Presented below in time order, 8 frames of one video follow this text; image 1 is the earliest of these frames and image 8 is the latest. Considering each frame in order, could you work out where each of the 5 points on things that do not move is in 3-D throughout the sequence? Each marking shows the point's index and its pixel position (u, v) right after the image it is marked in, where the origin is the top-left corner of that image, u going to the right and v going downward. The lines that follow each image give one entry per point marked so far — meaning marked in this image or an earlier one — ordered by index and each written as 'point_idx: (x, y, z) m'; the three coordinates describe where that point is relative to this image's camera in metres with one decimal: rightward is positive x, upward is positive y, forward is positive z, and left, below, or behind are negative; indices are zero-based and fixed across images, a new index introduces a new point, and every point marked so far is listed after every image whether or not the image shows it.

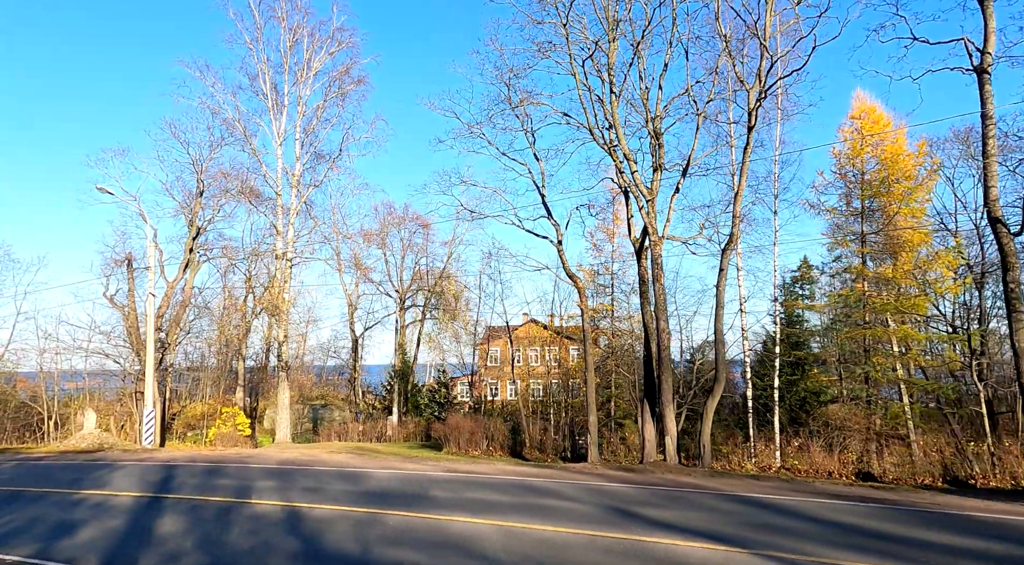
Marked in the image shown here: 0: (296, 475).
0: (-5.2, -4.6, +19.5) m
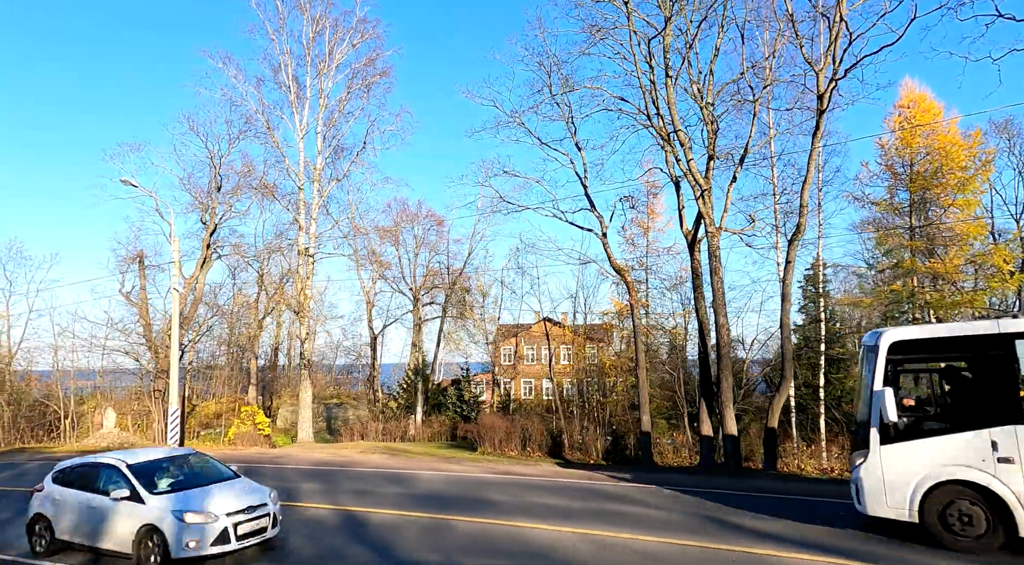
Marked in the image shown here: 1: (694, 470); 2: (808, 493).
0: (-4.1, -4.5, +18.7) m
1: (+4.1, -4.2, +18.2) m
2: (+5.5, -4.1, +14.6) m
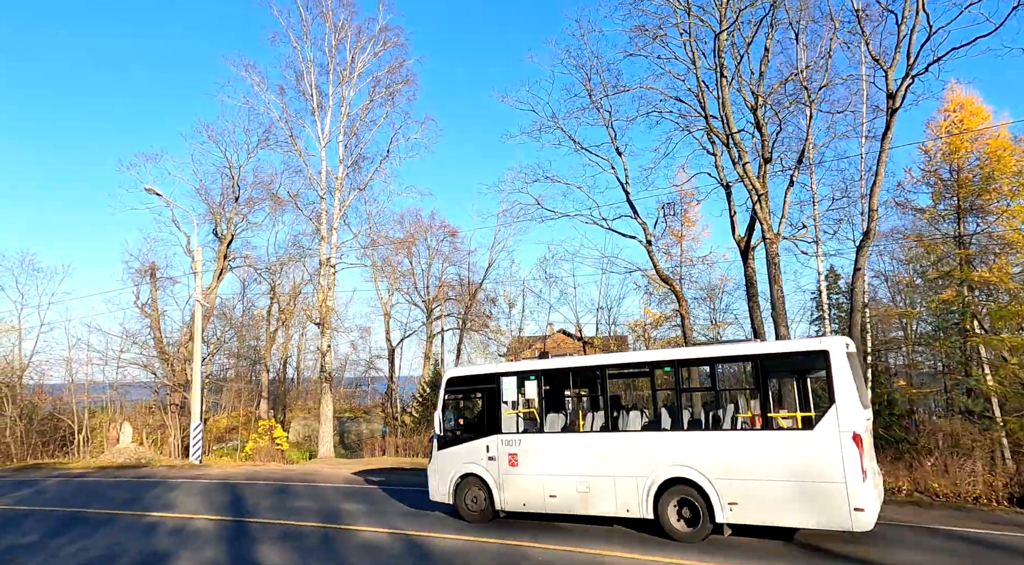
0: (-2.9, -4.7, +17.8) m
1: (+5.2, -4.4, +17.3) m
2: (+6.6, -4.2, +13.8) m
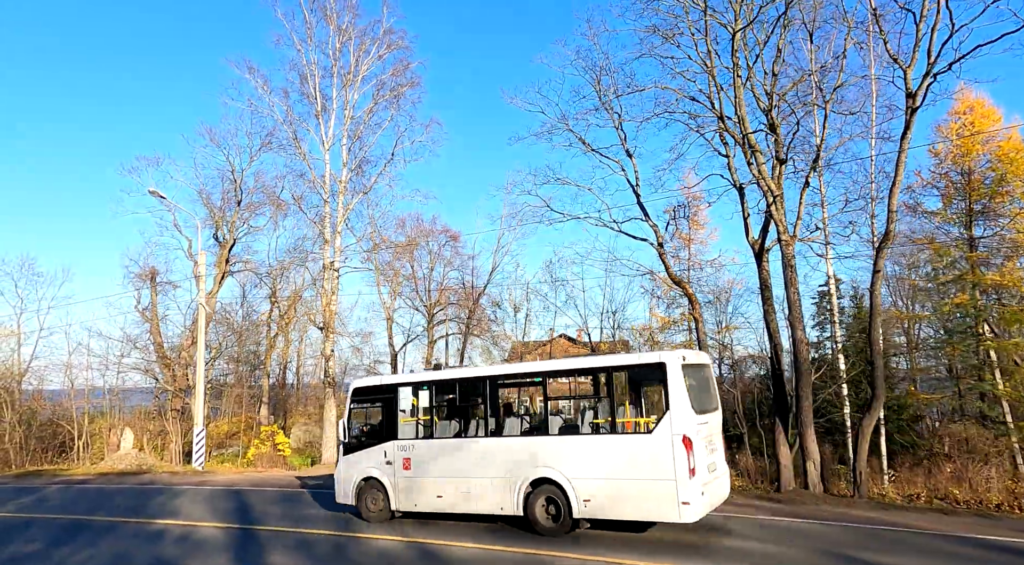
0: (-2.7, -4.7, +17.5) m
1: (+5.5, -4.5, +17.0) m
2: (+6.9, -4.2, +13.5) m
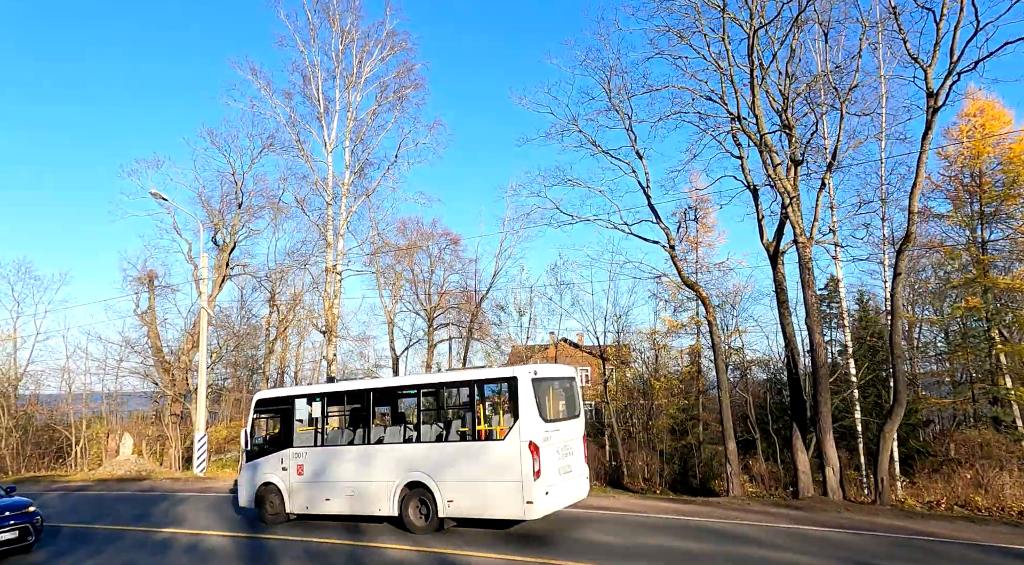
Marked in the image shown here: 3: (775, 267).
0: (-2.4, -4.8, +17.1) m
1: (+5.8, -4.5, +16.7) m
2: (+7.1, -4.3, +13.1) m
3: (+6.2, +0.4, +19.2) m
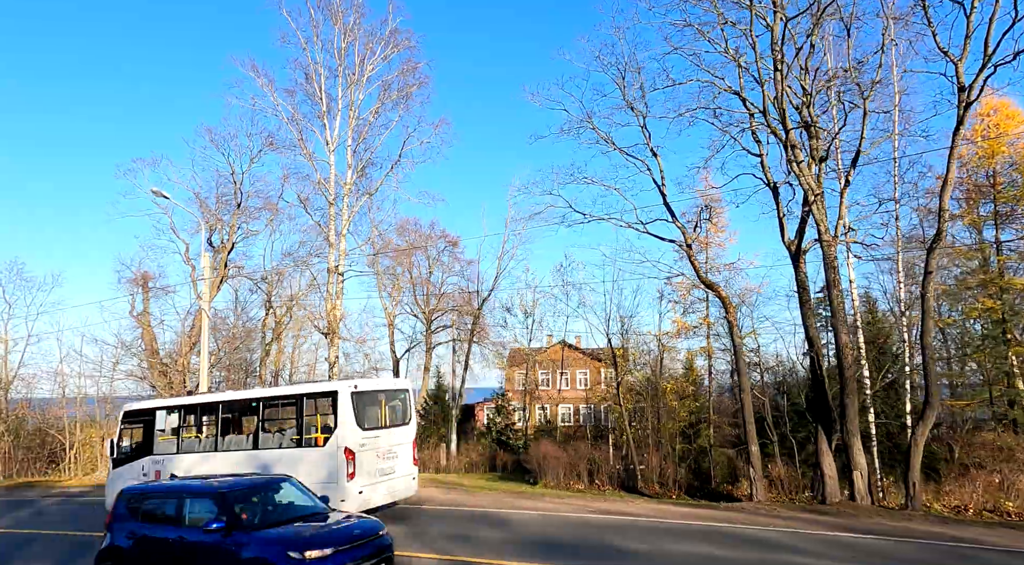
0: (-2.0, -4.8, +16.6) m
1: (+6.2, -4.5, +16.2) m
2: (+7.6, -4.2, +12.7) m
3: (+6.6, +0.4, +18.7) m
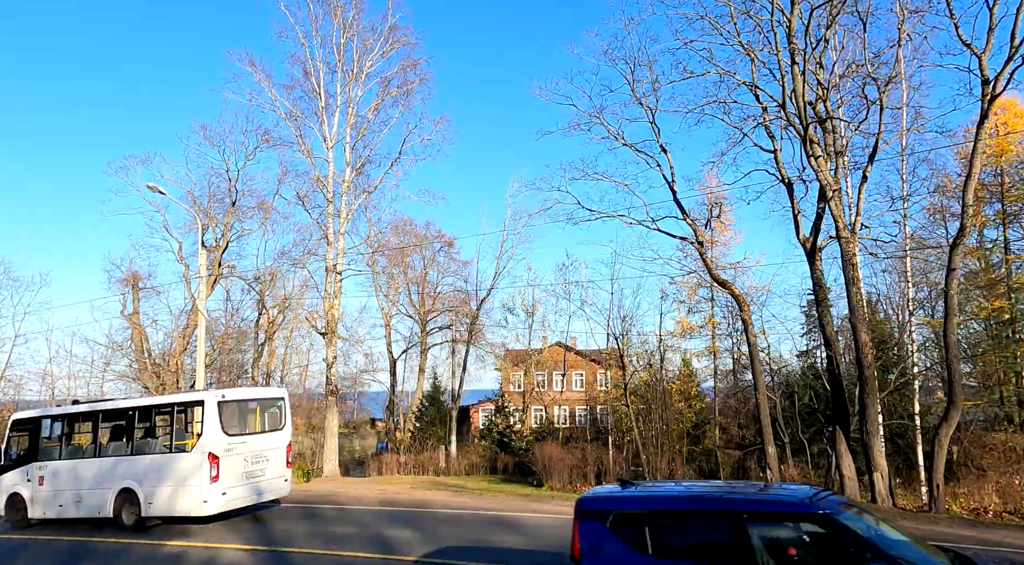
0: (-1.8, -4.7, +16.1) m
1: (+6.4, -4.5, +15.8) m
2: (+7.9, -4.2, +12.4) m
3: (+6.8, +0.4, +18.4) m
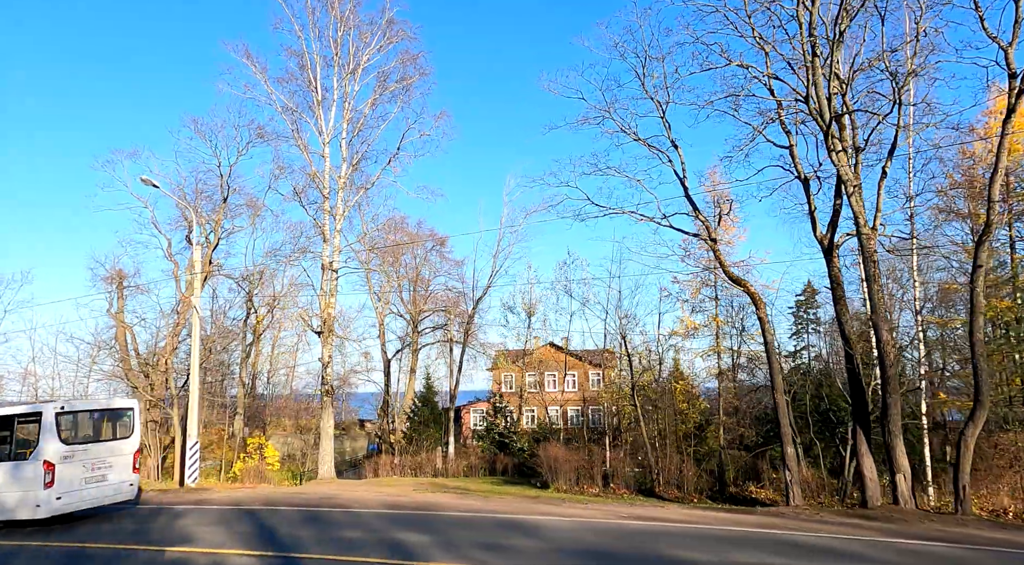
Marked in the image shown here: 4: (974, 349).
0: (-1.5, -4.6, +15.6) m
1: (+6.7, -4.4, +15.5) m
2: (+8.3, -4.1, +12.1) m
3: (+7.1, +0.5, +18.1) m
4: (+8.7, -1.3, +15.1) m
